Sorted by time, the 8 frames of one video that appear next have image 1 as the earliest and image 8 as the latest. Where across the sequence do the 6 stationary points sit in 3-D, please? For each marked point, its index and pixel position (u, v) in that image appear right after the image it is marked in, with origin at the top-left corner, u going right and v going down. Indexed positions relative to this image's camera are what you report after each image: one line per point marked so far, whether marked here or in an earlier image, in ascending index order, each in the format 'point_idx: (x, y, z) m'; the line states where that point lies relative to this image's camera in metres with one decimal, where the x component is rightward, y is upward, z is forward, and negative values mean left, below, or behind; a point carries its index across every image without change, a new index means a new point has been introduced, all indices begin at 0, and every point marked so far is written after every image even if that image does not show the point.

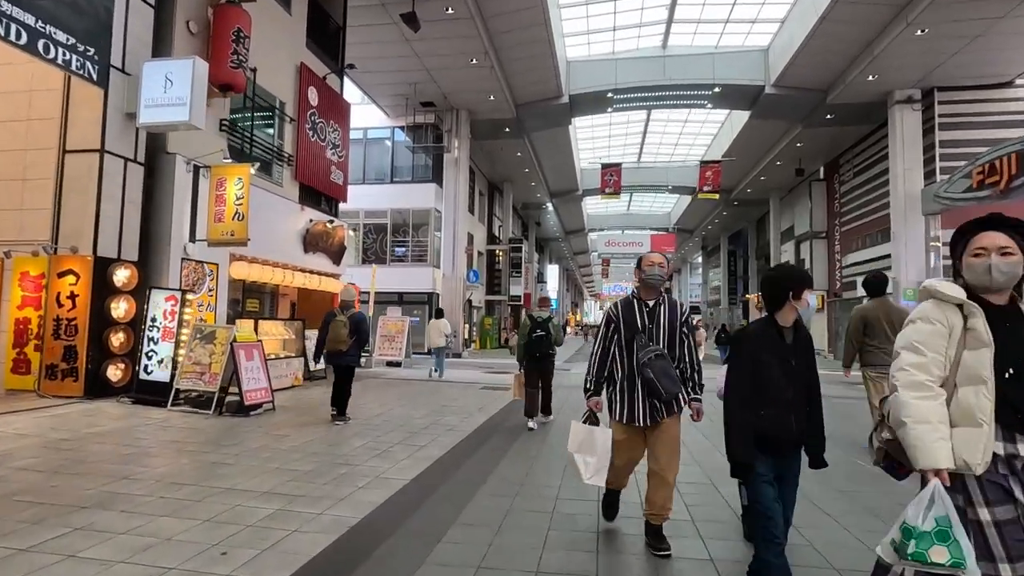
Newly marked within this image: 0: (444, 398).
0: (-1.3, -2.1, +10.0) m
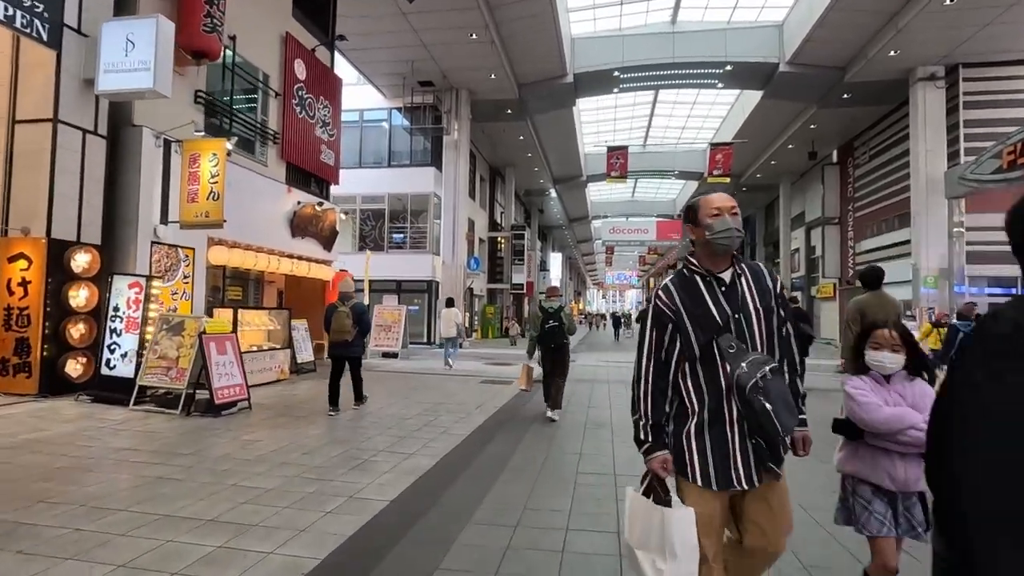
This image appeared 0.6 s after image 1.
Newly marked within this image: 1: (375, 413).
0: (-1.2, -1.8, +9.3) m
1: (-1.9, -1.7, +7.3) m
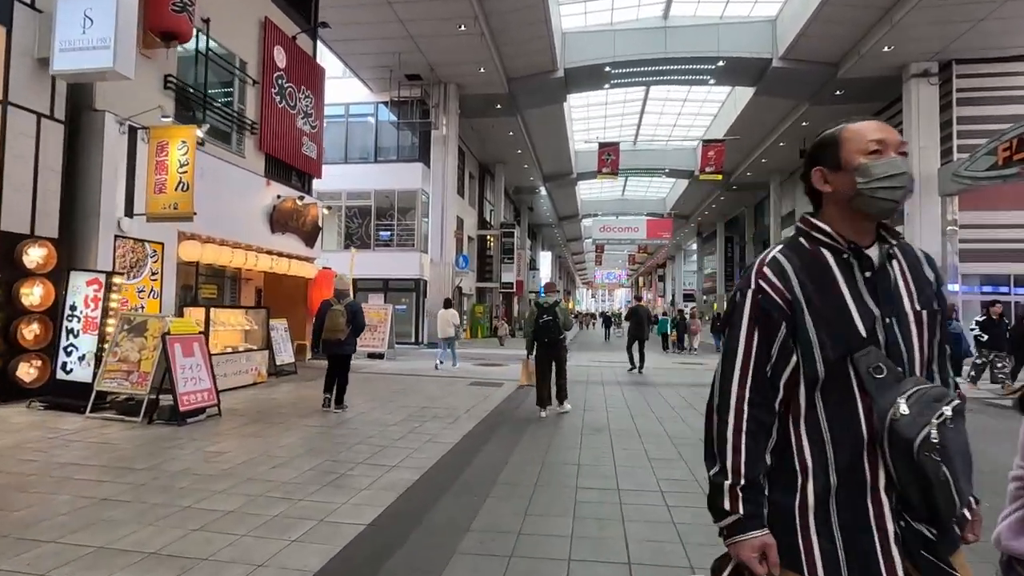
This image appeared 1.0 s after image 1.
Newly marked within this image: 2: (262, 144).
0: (-1.4, -1.8, +8.8) m
1: (-2.0, -1.7, +6.8) m
2: (-5.1, +3.0, +11.0) m
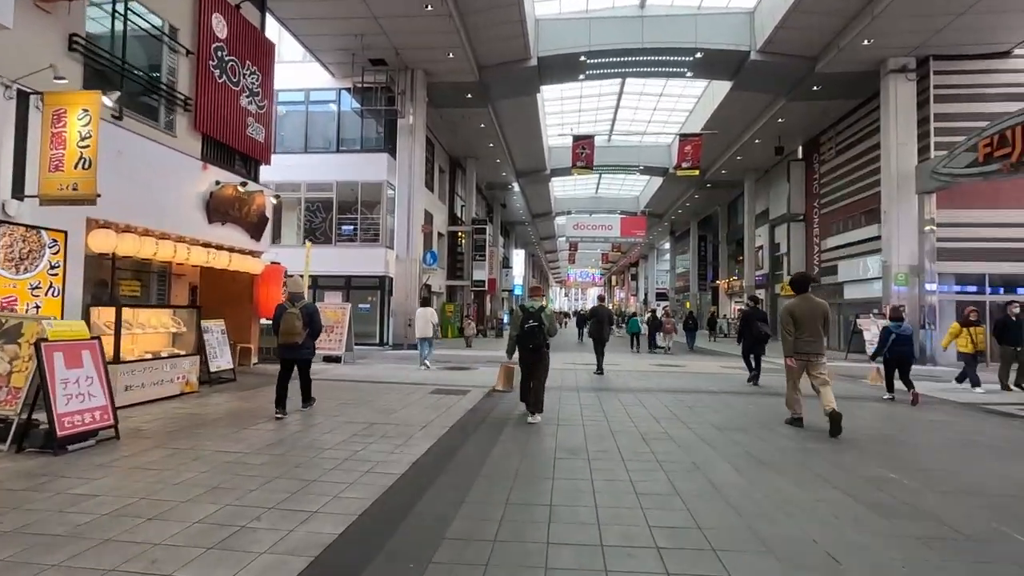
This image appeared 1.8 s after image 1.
0: (-1.9, -1.7, +7.8) m
1: (-2.4, -1.6, +5.7) m
2: (-5.8, +3.0, +9.8) m
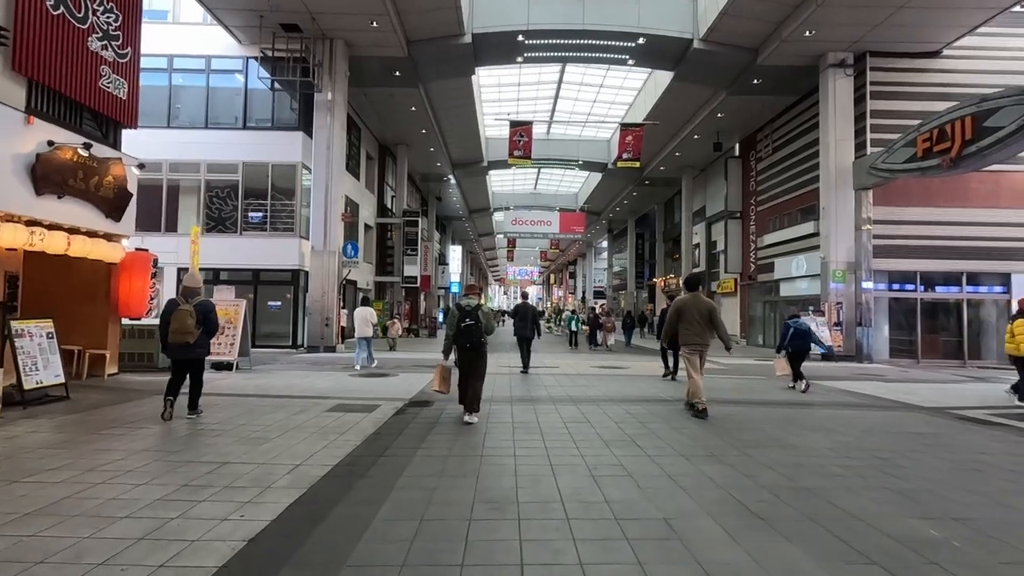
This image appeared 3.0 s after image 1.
0: (-2.9, -1.6, +5.9) m
1: (-3.1, -1.5, +3.9) m
2: (-6.9, +3.2, +7.5) m
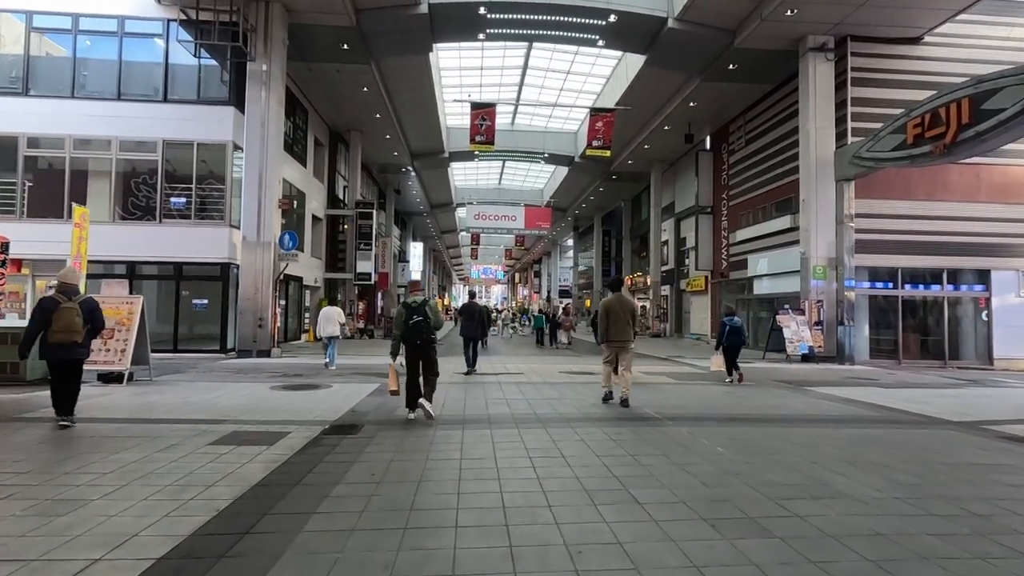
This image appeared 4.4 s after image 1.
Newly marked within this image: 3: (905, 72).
0: (-3.3, -1.5, +4.0) m
1: (-3.4, -1.4, +1.9) m
2: (-7.4, +3.3, +5.3) m
3: (+12.8, +7.0, +17.4) m
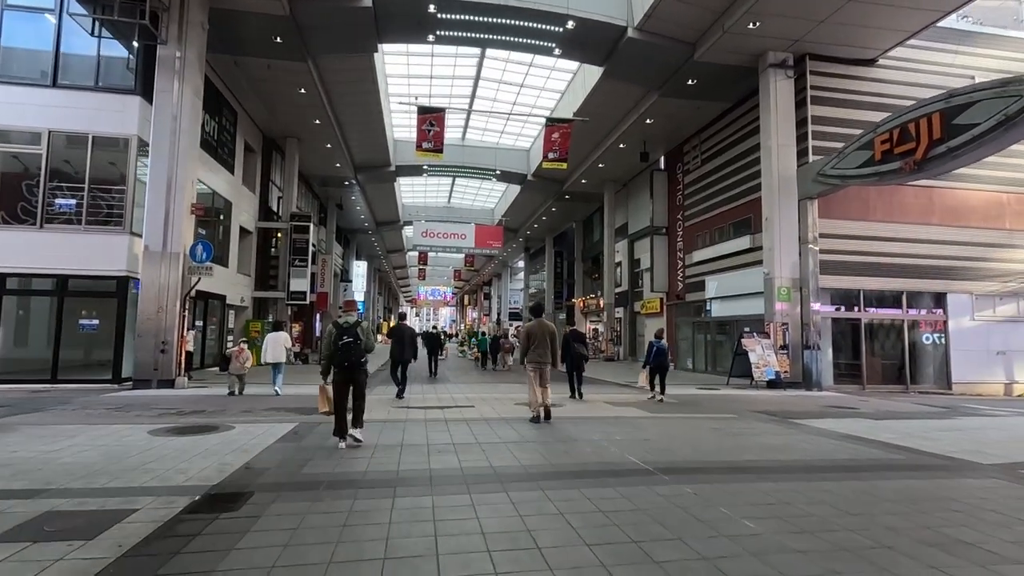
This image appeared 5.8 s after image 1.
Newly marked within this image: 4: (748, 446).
0: (-3.5, -1.5, +2.1) m
1: (-3.4, -1.3, 0.0) m
2: (-7.7, +3.3, +3.2) m
3: (+11.3, +6.3, +17.3) m
4: (+3.0, -2.0, +6.8) m
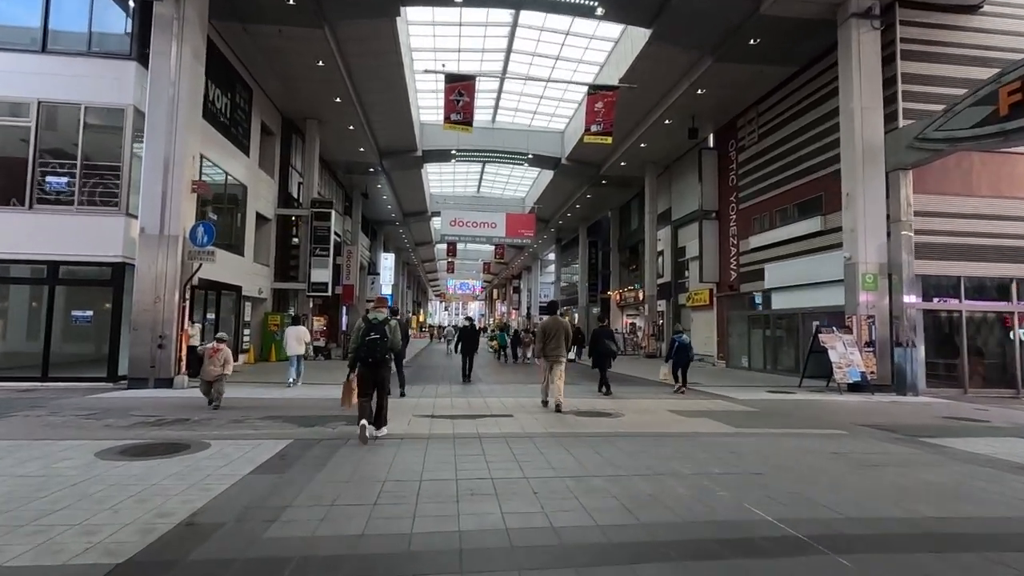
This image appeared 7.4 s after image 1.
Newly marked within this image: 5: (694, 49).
0: (-3.2, -1.3, +0.4) m
1: (-3.2, -1.2, -1.7) m
2: (-7.4, +3.4, +1.7) m
3: (+12.3, +6.6, +14.7) m
4: (+3.5, -1.8, +4.7) m
5: (+6.1, +8.0, +17.9) m
